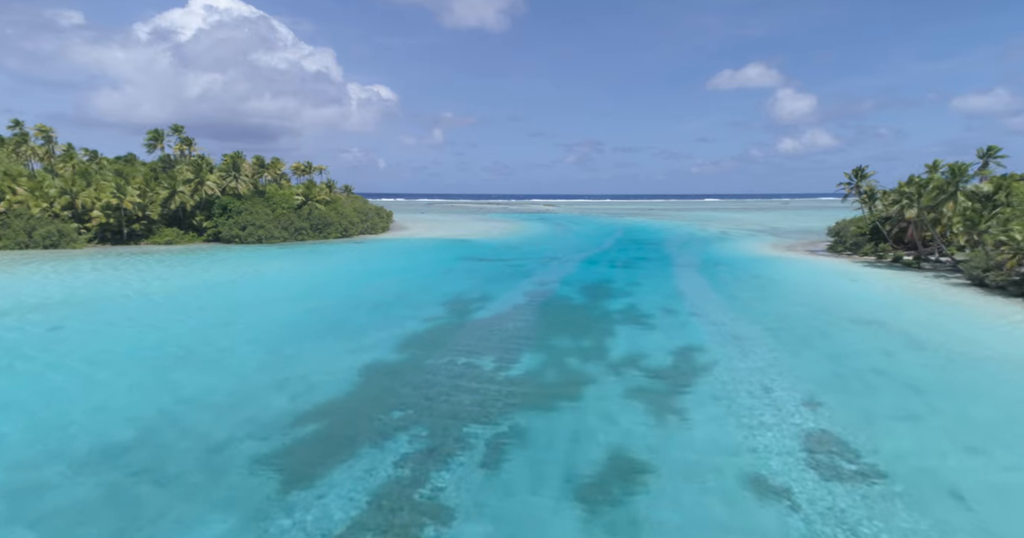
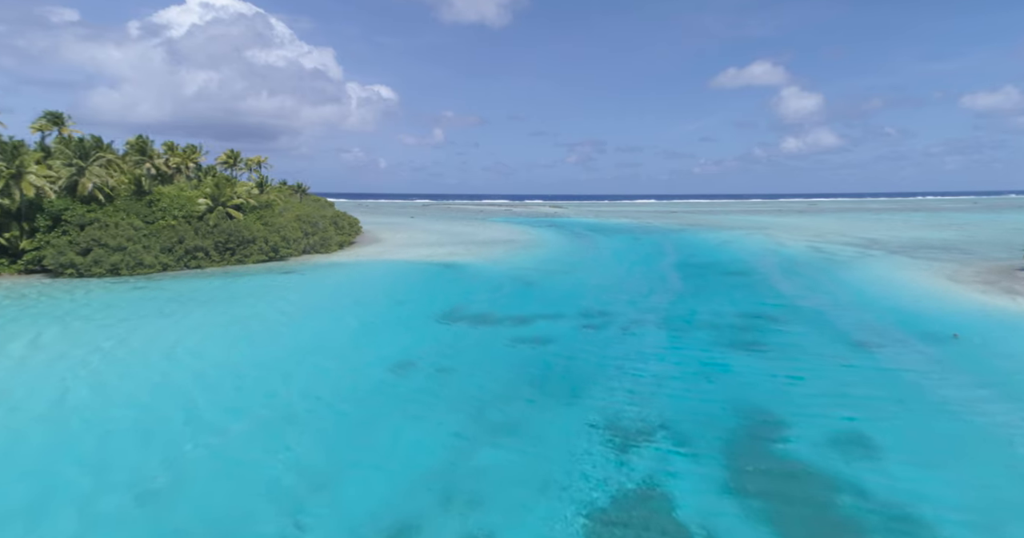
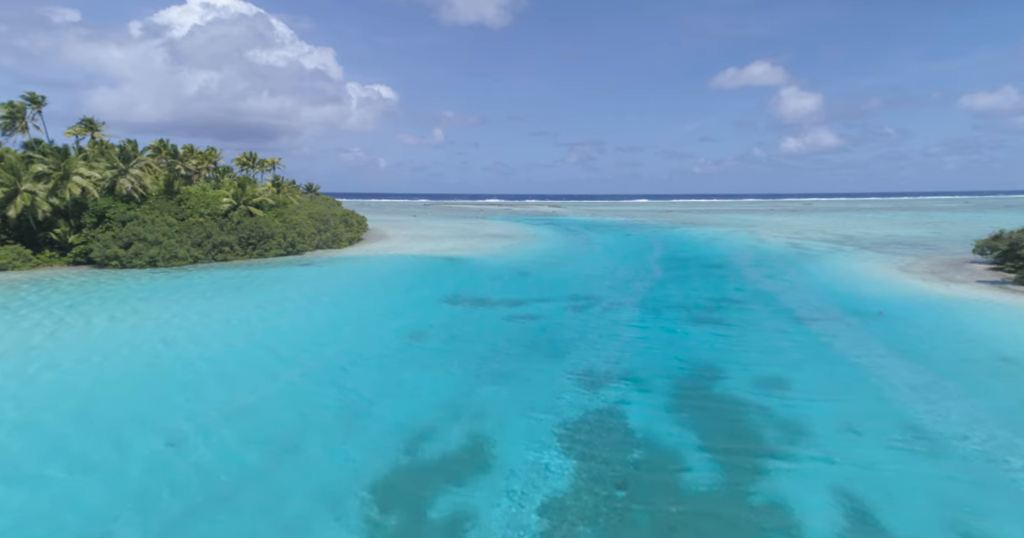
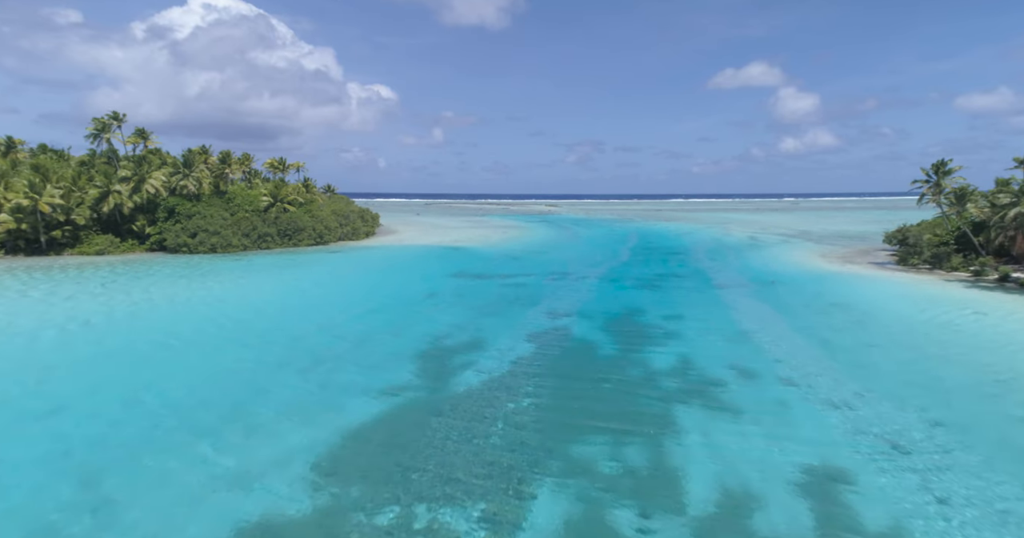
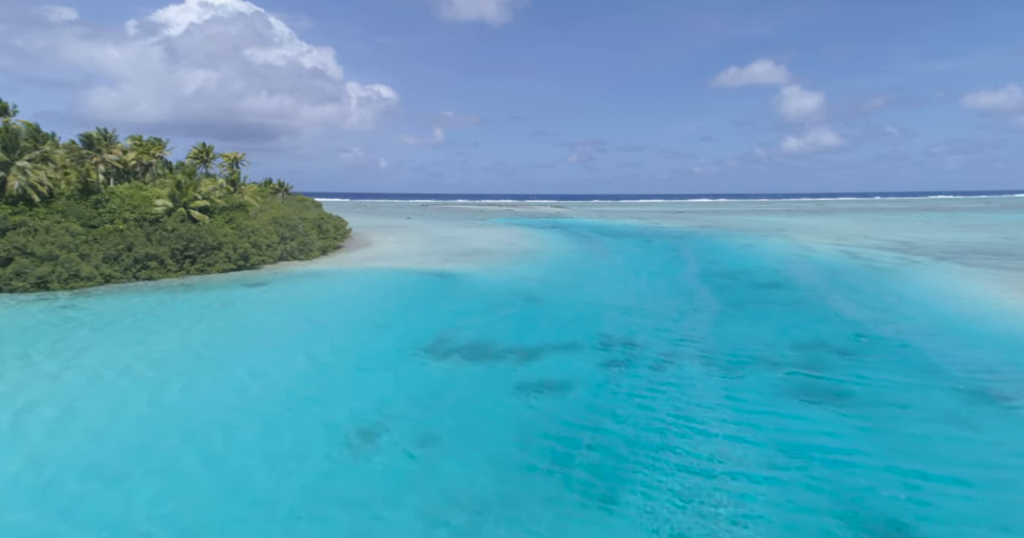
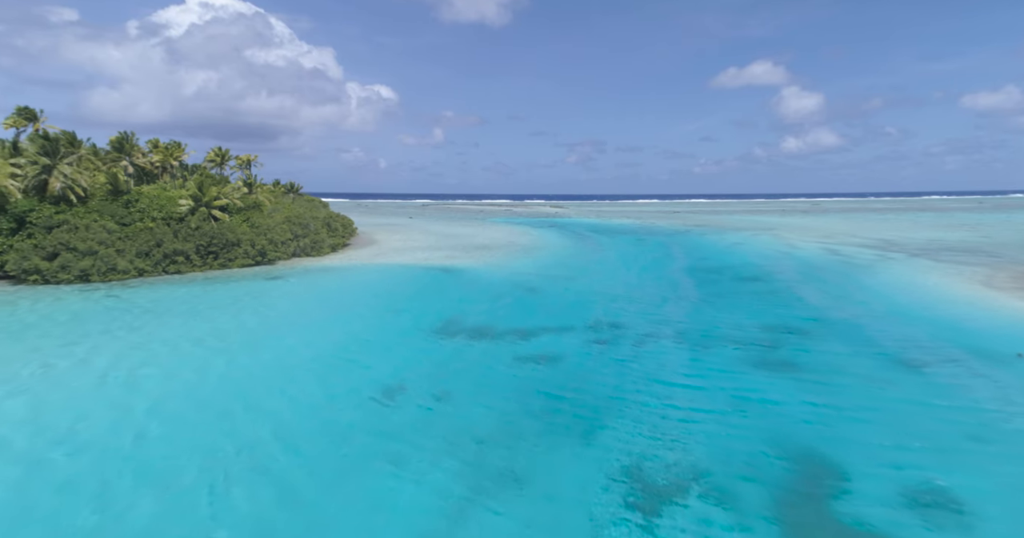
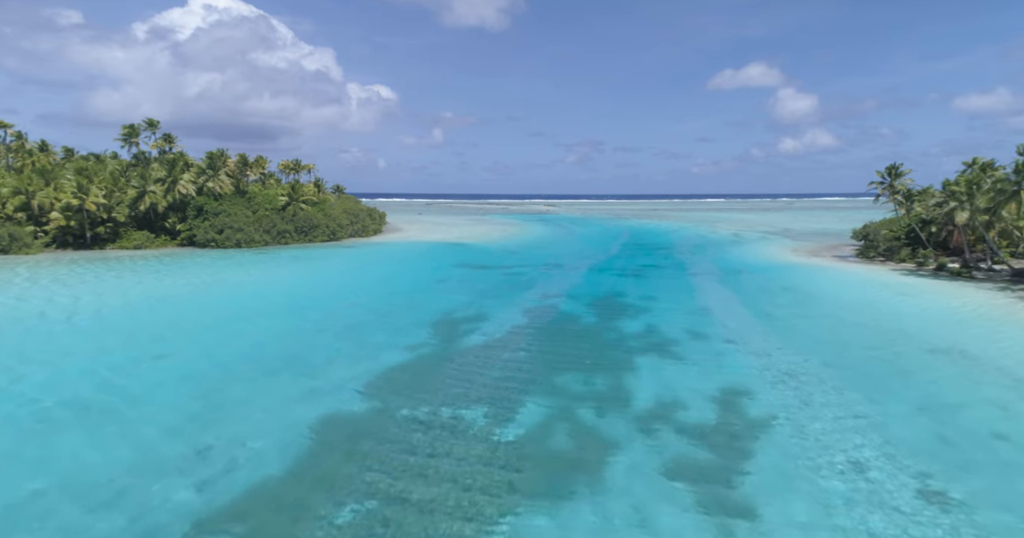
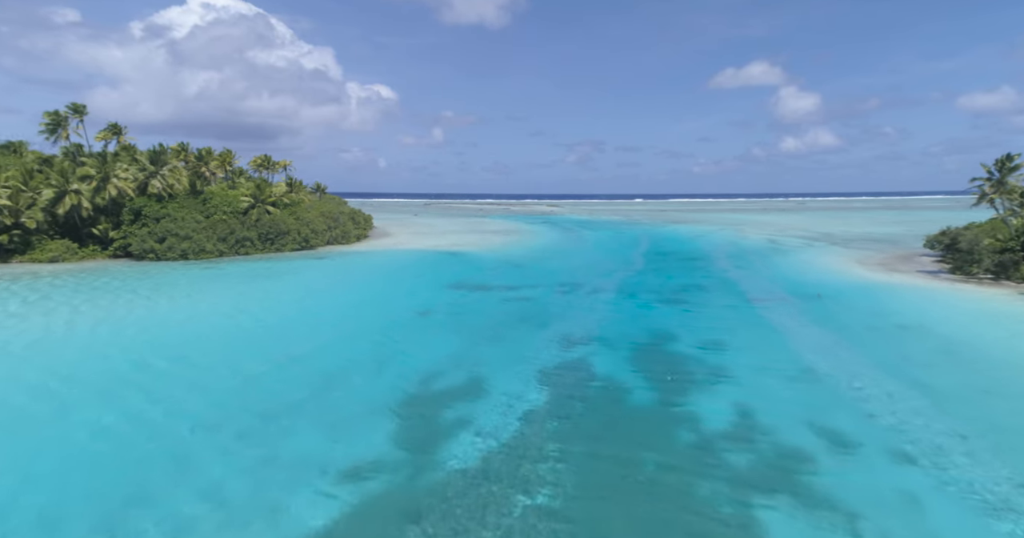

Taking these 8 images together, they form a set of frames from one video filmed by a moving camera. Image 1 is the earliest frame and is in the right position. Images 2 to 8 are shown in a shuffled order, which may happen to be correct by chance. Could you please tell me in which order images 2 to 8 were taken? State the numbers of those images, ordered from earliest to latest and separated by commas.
7, 4, 8, 3, 2, 6, 5
